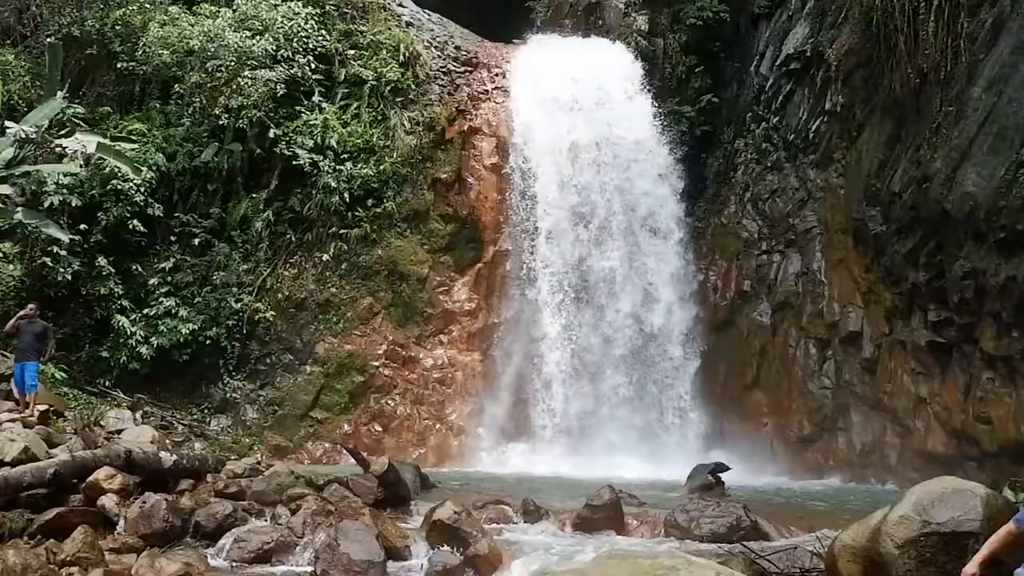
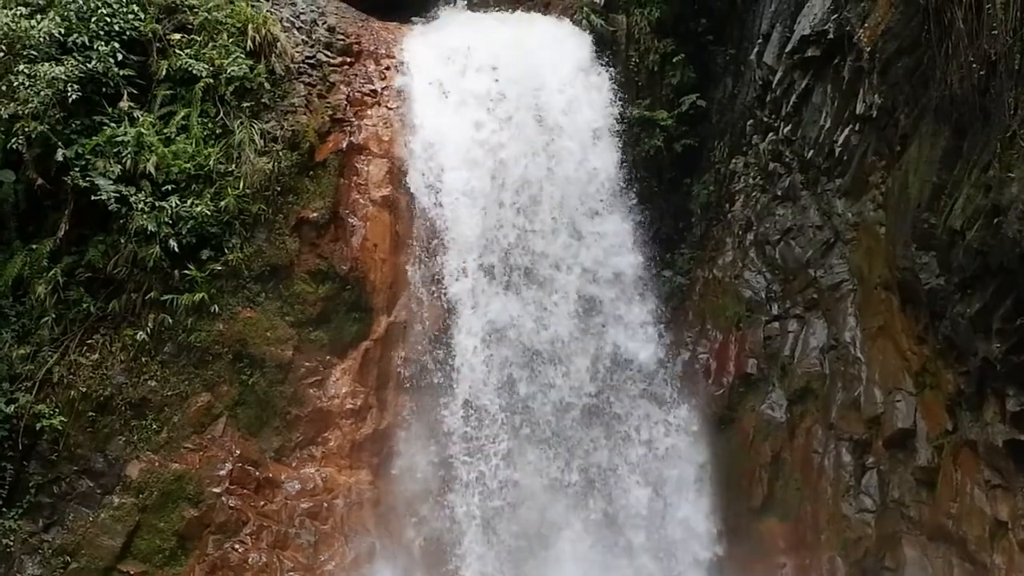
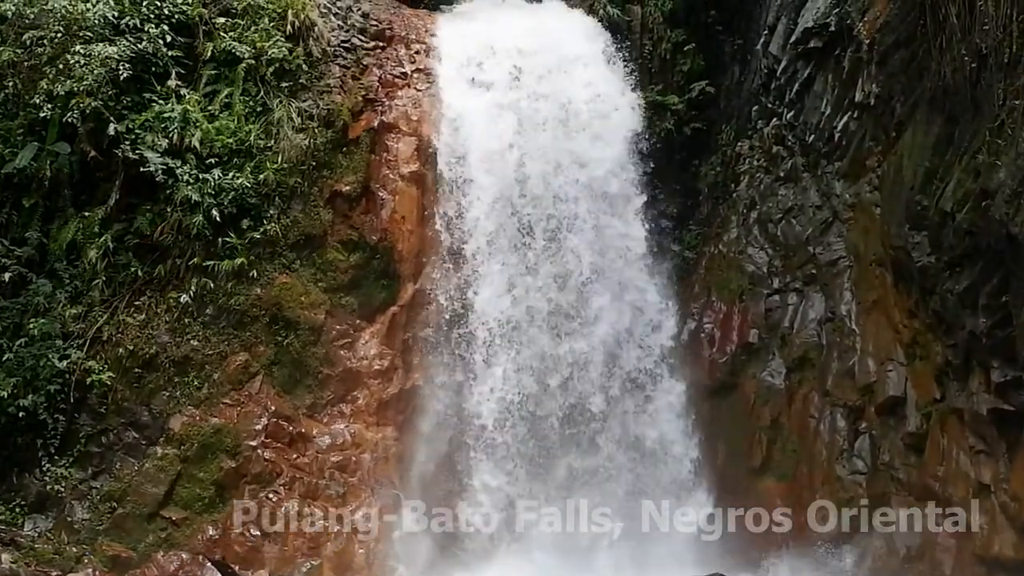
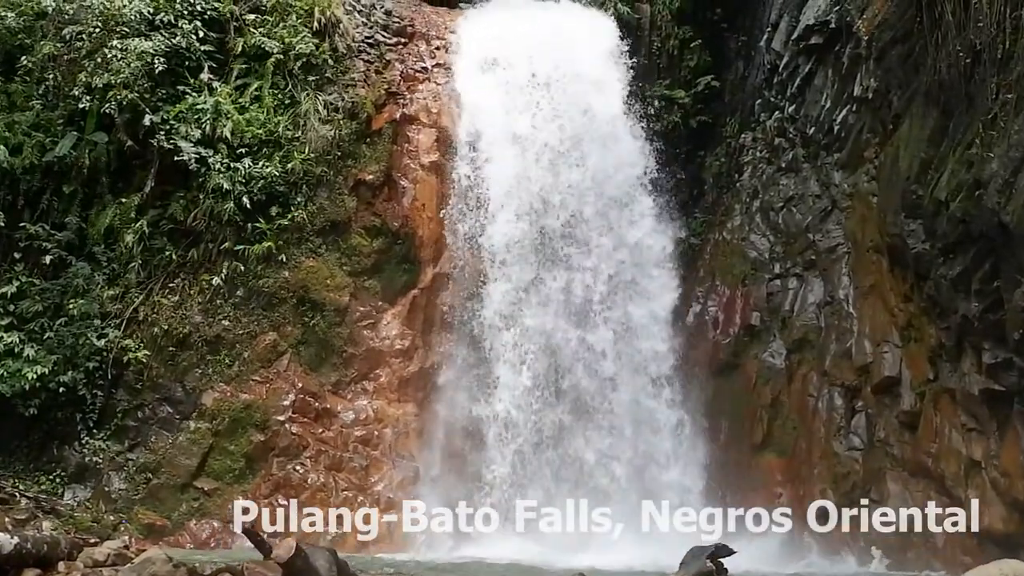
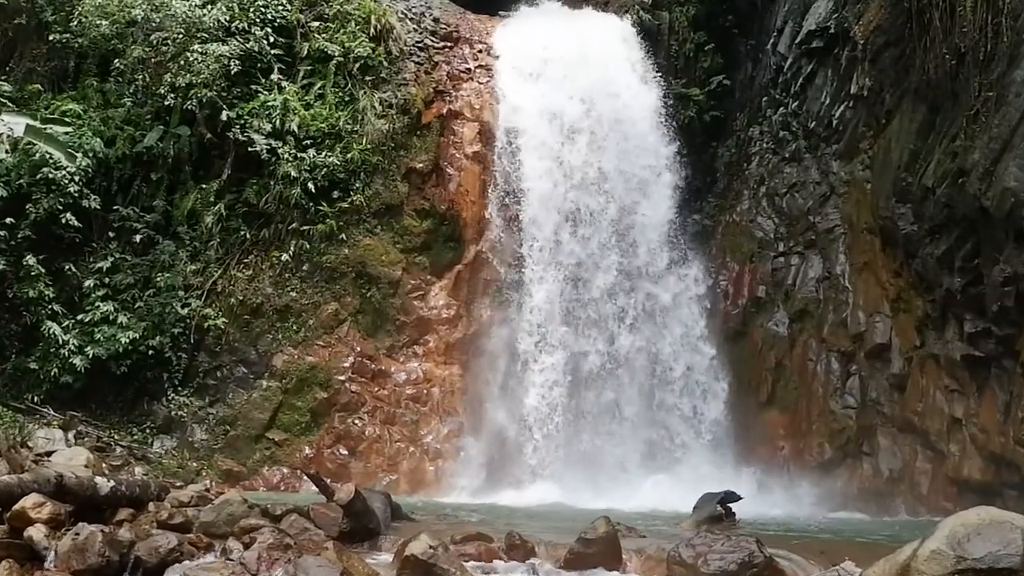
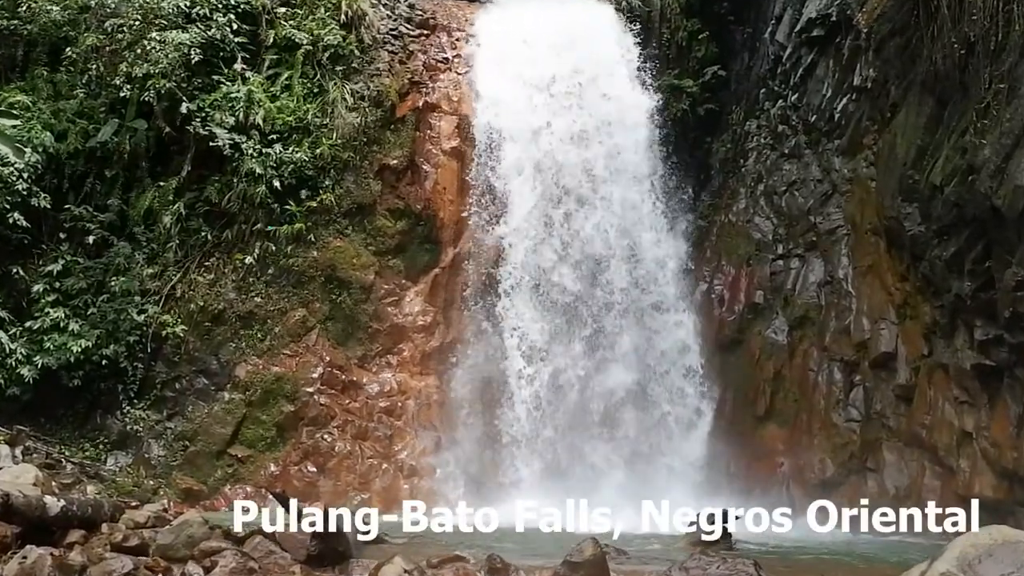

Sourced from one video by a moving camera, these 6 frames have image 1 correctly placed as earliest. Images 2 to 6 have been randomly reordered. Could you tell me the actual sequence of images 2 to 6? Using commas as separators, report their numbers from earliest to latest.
5, 6, 4, 3, 2
